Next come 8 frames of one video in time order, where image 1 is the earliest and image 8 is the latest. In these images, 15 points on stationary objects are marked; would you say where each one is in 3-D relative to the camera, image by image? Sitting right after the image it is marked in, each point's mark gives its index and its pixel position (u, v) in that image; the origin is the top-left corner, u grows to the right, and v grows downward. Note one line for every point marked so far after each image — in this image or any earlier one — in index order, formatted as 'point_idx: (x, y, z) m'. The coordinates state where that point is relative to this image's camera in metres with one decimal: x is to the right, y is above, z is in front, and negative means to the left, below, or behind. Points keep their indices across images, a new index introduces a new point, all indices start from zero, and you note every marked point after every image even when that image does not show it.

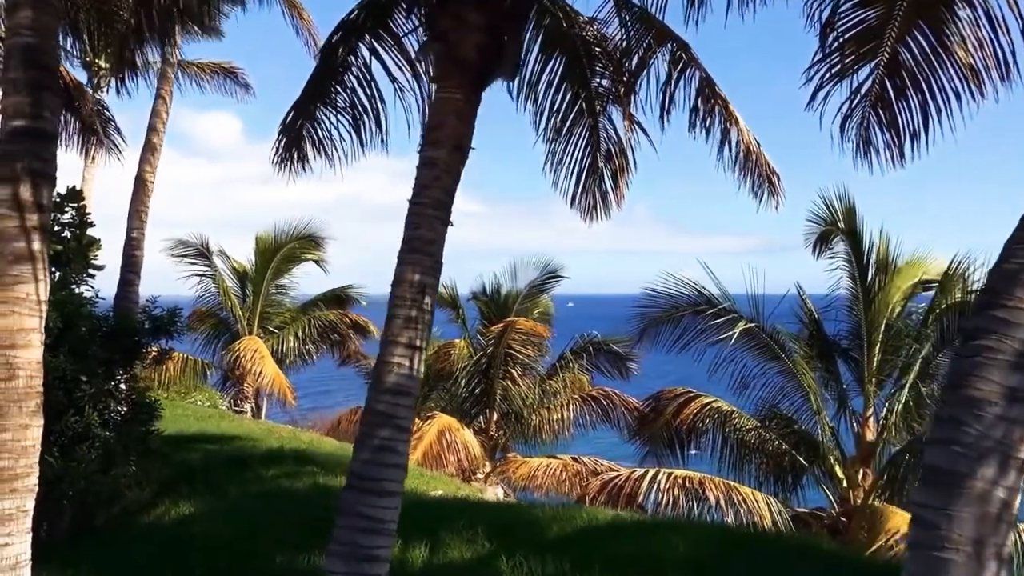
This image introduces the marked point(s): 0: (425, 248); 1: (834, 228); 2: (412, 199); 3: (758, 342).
0: (-0.4, +0.2, +4.4) m
1: (+3.9, +0.7, +11.5) m
2: (-0.5, +0.4, +4.4) m
3: (+3.0, -0.7, +11.4) m
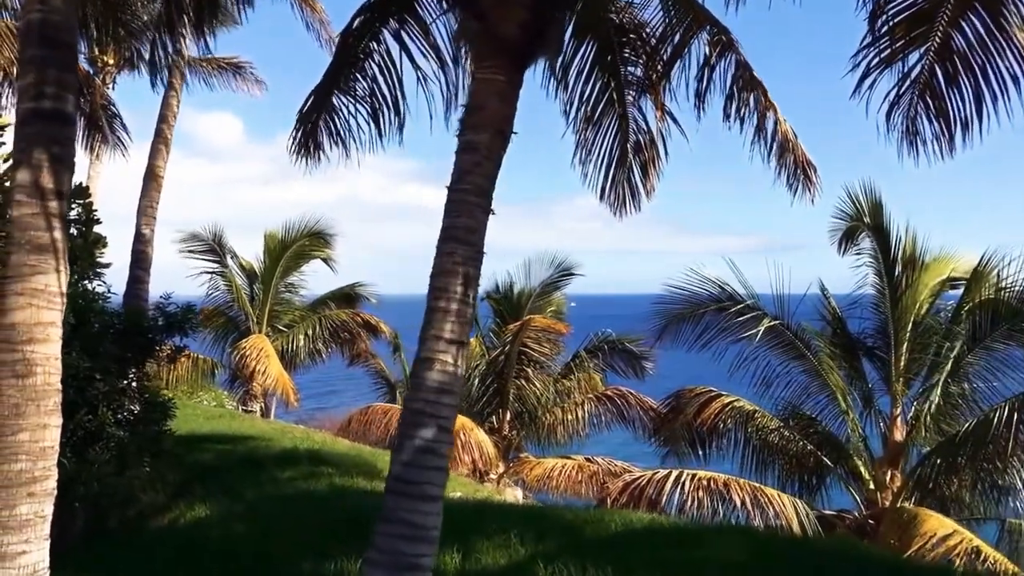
0: (-0.2, +0.2, +4.1) m
1: (+4.2, +0.8, +11.3) m
2: (-0.3, +0.5, +4.2) m
3: (+3.2, -0.6, +11.2) m
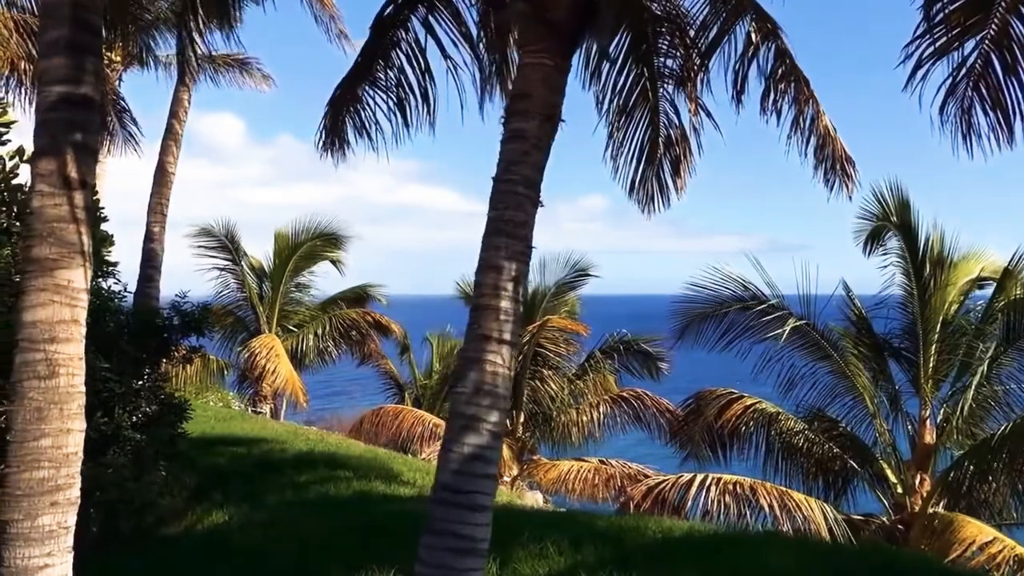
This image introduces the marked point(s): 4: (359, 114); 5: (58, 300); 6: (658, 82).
0: (0.0, +0.2, +3.9) m
1: (+4.4, +0.8, +11.0) m
2: (0.0, +0.5, +3.9) m
3: (+3.5, -0.6, +10.9) m
4: (-1.0, +1.3, +7.3) m
5: (-1.8, 0.0, +3.7) m
6: (+1.1, +1.5, +7.0) m
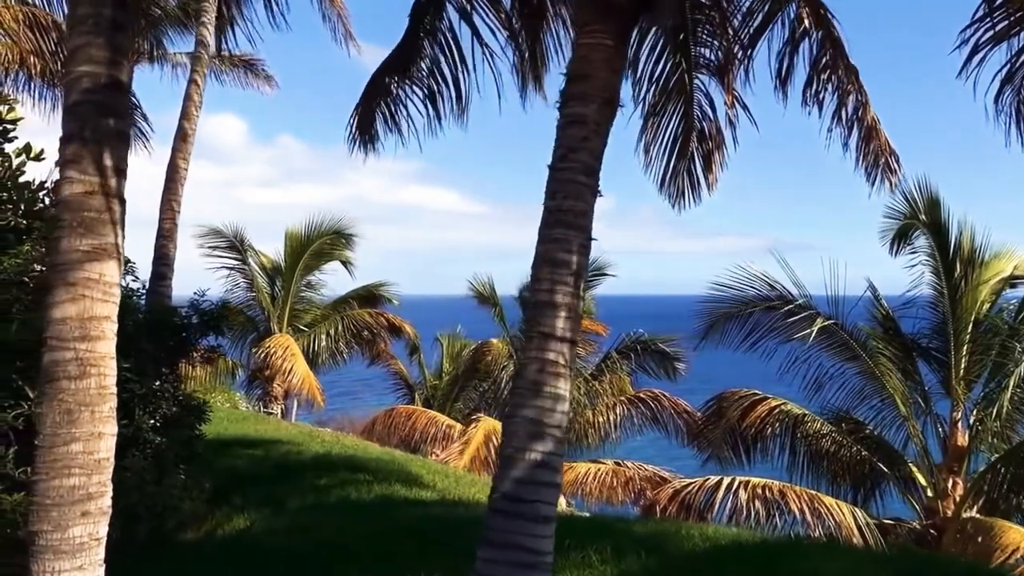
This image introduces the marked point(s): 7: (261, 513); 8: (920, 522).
0: (+0.3, +0.3, +3.6) m
1: (+4.6, +0.8, +10.8) m
2: (+0.2, +0.5, +3.7) m
3: (+3.7, -0.6, +10.7) m
4: (-0.8, +1.4, +7.1) m
5: (-1.5, 0.0, +3.4) m
6: (+1.3, +1.6, +6.7) m
7: (-2.0, -1.8, +7.5) m
8: (+4.5, -2.6, +10.4) m
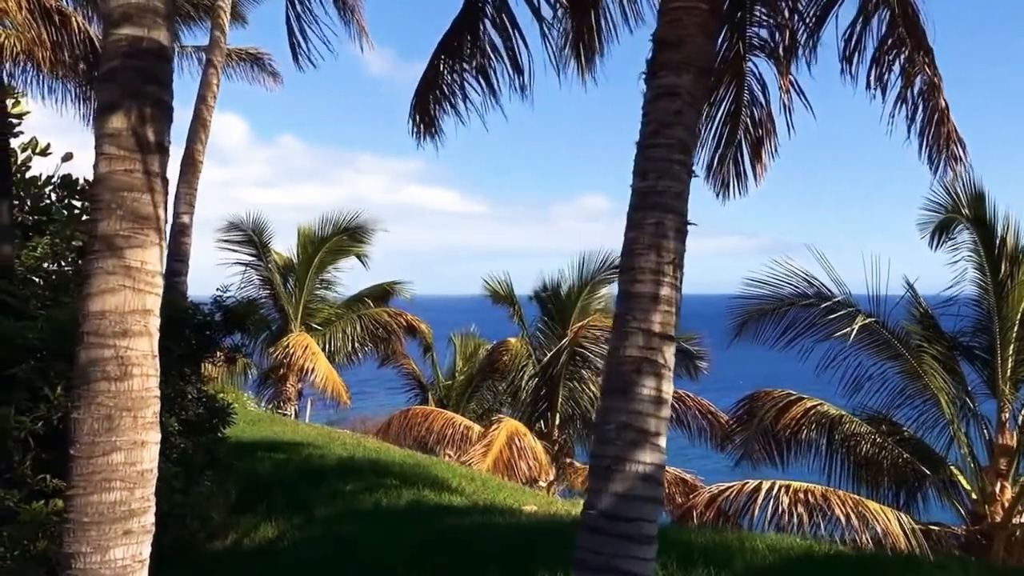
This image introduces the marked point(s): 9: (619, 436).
0: (+0.6, +0.3, +3.2) m
1: (+4.9, +0.8, +10.4) m
2: (+0.5, +0.5, +3.3) m
3: (+4.0, -0.6, +10.3) m
4: (-0.5, +1.4, +6.7) m
5: (-1.2, 0.0, +3.0) m
6: (+1.6, +1.6, +6.3) m
7: (-1.7, -1.8, +7.1) m
8: (+4.8, -2.5, +10.0) m
9: (+0.3, -0.5, +3.0) m
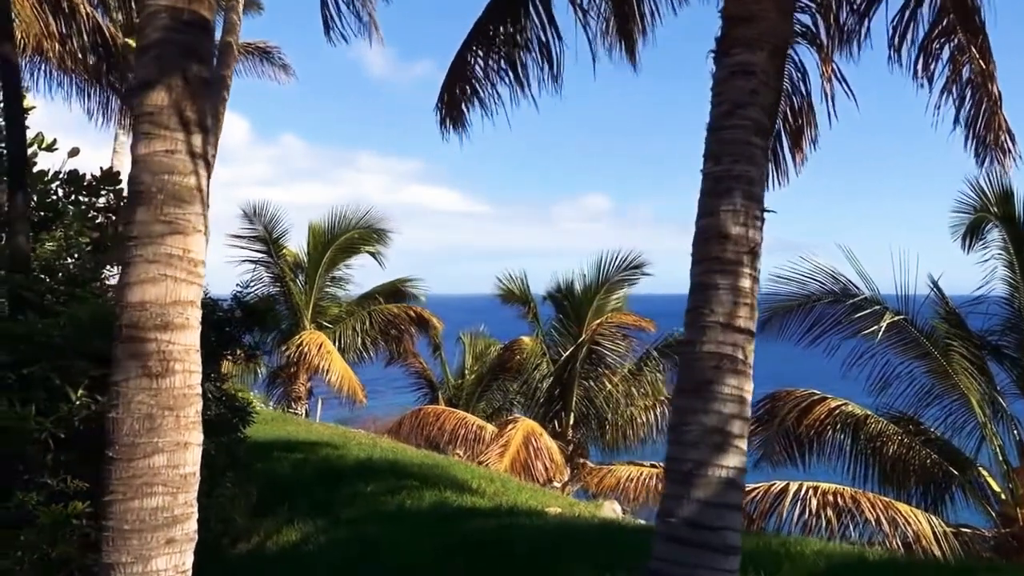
0: (+0.8, +0.3, +3.0) m
1: (+5.2, +0.8, +10.2) m
2: (+0.7, +0.6, +3.1) m
3: (+4.2, -0.5, +10.1) m
4: (-0.3, +1.4, +6.5) m
5: (-1.0, 0.0, +2.8) m
6: (+1.8, +1.6, +6.1) m
7: (-1.5, -1.7, +6.9) m
8: (+5.0, -2.5, +9.8) m
9: (+0.6, -0.4, +2.8) m
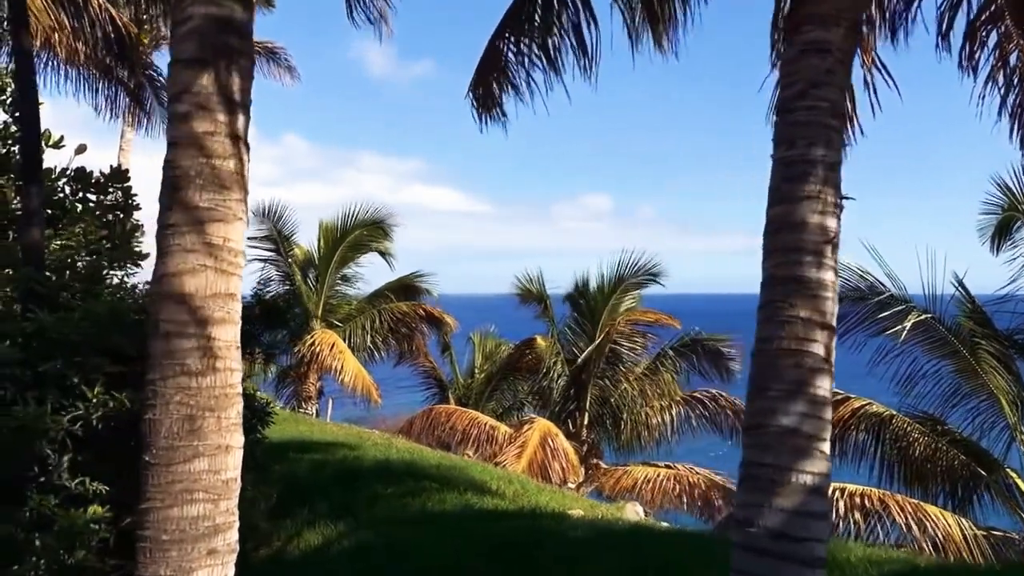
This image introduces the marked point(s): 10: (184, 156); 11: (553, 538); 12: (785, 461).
0: (+1.0, +0.3, +2.8) m
1: (+5.4, +0.9, +10.0) m
2: (+0.9, +0.6, +2.9) m
3: (+4.4, -0.5, +9.9) m
4: (-0.1, +1.4, +6.3) m
5: (-0.8, +0.1, +2.6) m
6: (+2.0, +1.6, +5.9) m
7: (-1.3, -1.7, +6.7) m
8: (+5.2, -2.5, +9.5) m
9: (+0.7, -0.4, +2.6) m
10: (-0.9, +0.4, +2.7) m
11: (+0.3, -1.6, +6.0) m
12: (+0.8, -0.5, +2.6) m
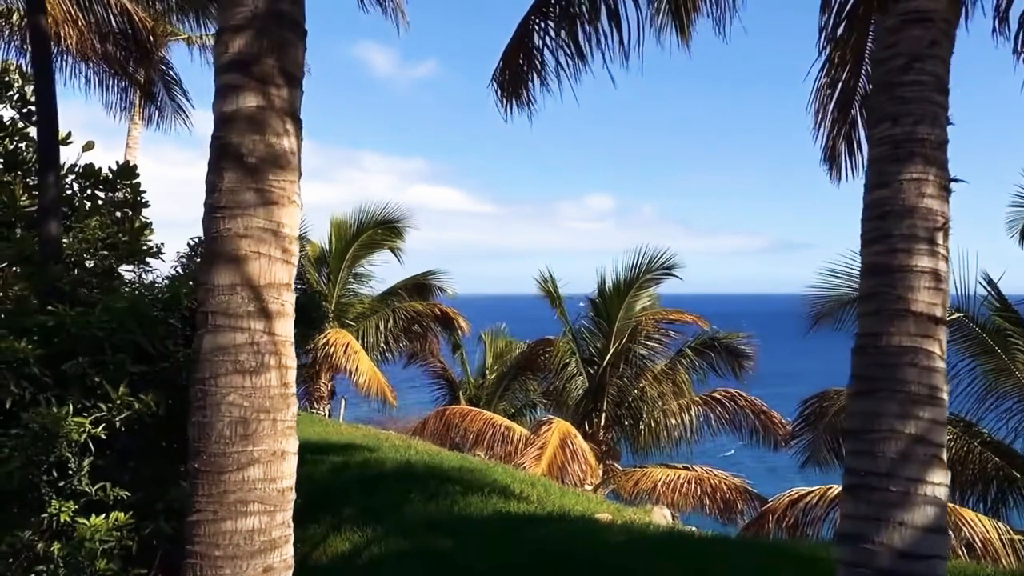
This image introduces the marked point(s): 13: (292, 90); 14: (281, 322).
0: (+1.2, +0.4, +2.6) m
1: (+5.6, +0.9, +9.7) m
2: (+1.1, +0.6, +2.6) m
3: (+4.6, -0.5, +9.6) m
4: (+0.1, +1.5, +6.0) m
5: (-0.6, +0.1, +2.4) m
6: (+2.3, +1.7, +5.7) m
7: (-1.1, -1.7, +6.5) m
8: (+5.5, -2.5, +9.3) m
9: (+1.0, -0.4, +2.4) m
10: (-0.7, +0.4, +2.4) m
11: (+0.5, -1.6, +5.8) m
12: (+1.0, -0.5, +2.4) m
13: (-0.6, +0.5, +2.5) m
14: (-0.6, -0.1, +2.4) m
